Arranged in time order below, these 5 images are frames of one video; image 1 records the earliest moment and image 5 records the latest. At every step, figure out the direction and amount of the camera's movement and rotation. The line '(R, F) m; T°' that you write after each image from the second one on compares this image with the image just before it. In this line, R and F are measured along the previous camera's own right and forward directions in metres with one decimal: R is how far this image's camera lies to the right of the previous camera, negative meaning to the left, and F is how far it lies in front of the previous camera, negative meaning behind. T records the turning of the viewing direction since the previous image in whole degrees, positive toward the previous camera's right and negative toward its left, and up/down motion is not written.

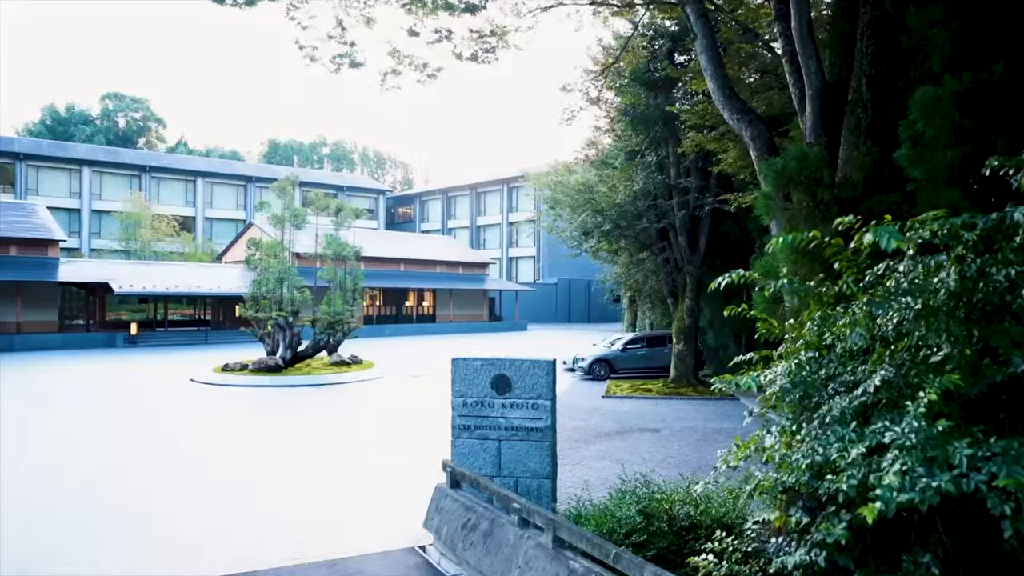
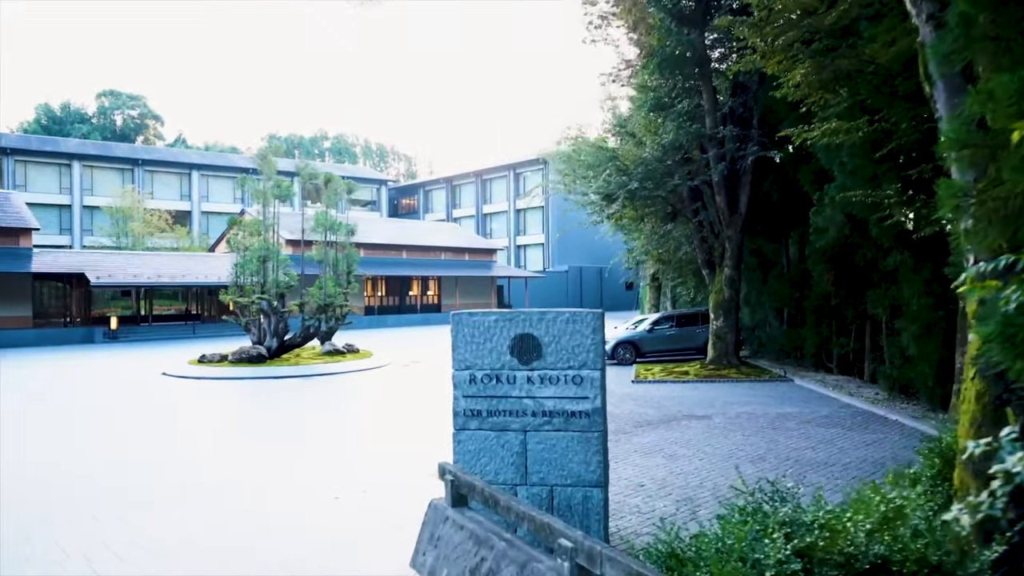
(-0.1, +2.3) m; -1°
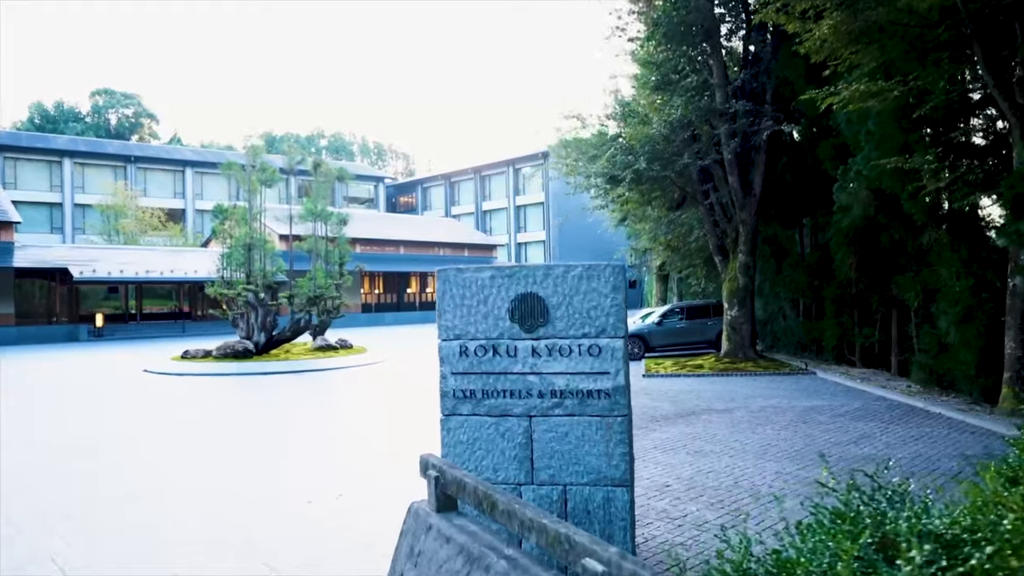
(0.0, +1.0) m; 0°
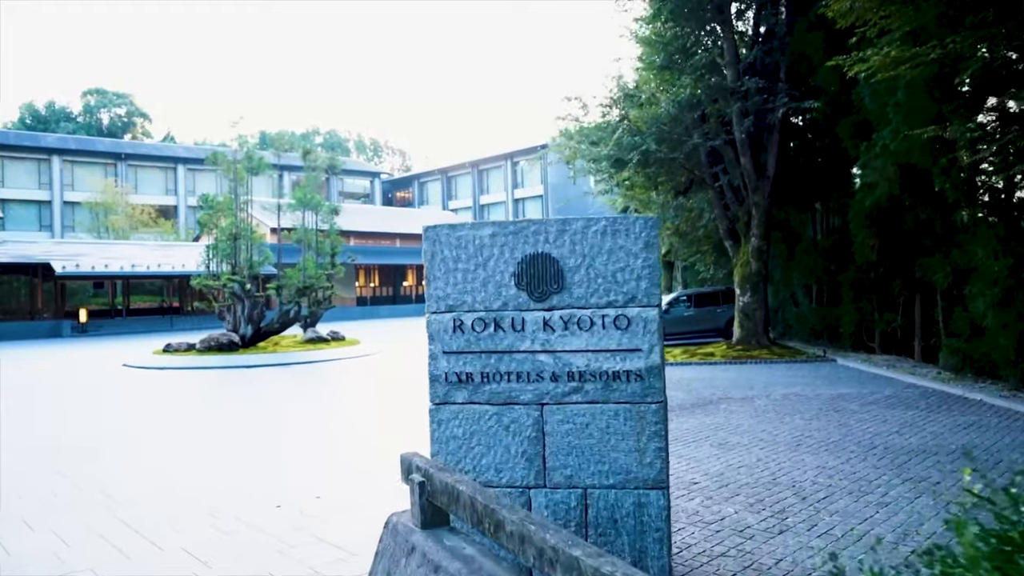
(0.0, +0.8) m; 0°
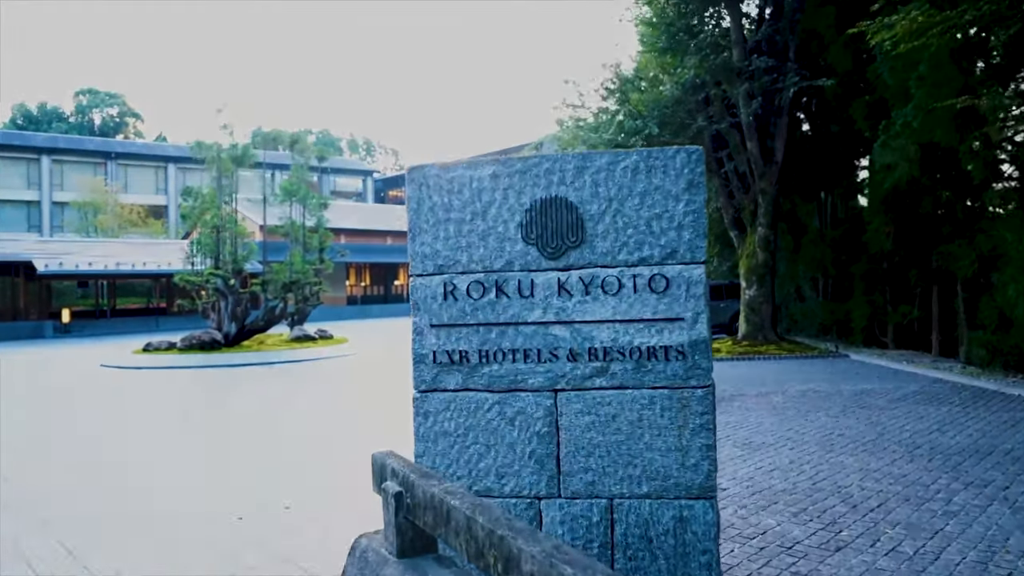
(0.0, +0.7) m; 0°
